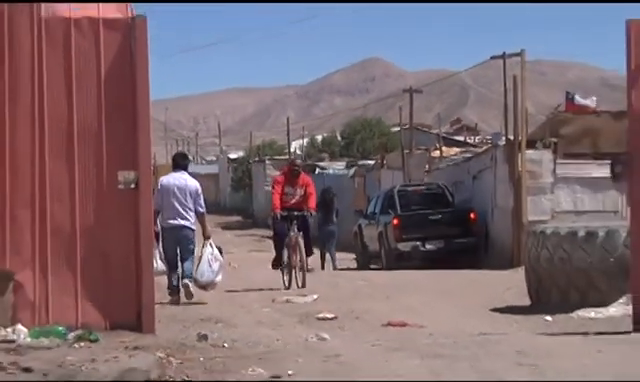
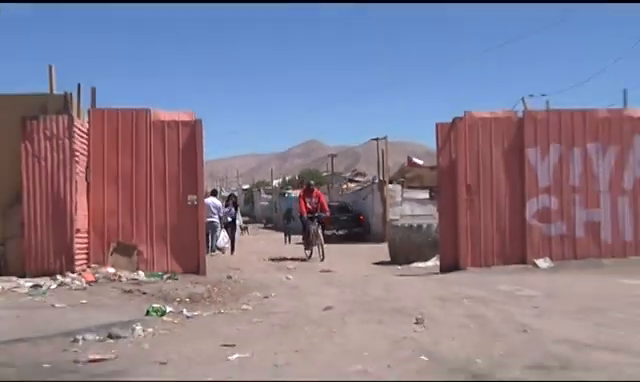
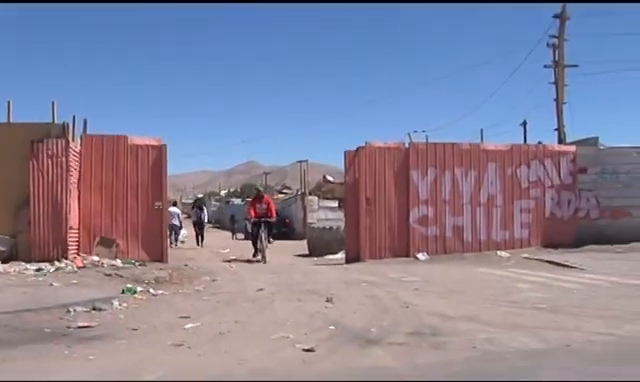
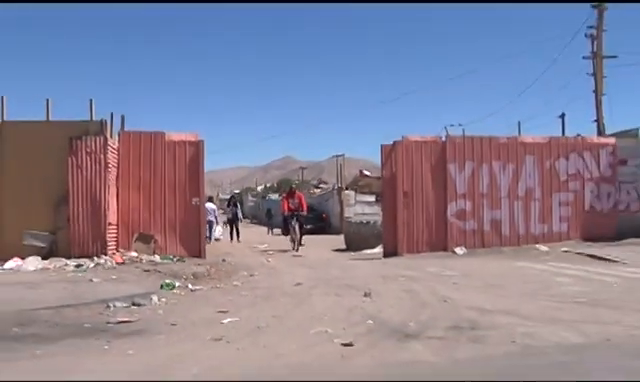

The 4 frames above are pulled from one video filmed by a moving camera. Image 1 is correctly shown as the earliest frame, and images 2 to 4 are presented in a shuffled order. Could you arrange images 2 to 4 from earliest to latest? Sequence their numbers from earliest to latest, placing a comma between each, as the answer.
2, 4, 3
